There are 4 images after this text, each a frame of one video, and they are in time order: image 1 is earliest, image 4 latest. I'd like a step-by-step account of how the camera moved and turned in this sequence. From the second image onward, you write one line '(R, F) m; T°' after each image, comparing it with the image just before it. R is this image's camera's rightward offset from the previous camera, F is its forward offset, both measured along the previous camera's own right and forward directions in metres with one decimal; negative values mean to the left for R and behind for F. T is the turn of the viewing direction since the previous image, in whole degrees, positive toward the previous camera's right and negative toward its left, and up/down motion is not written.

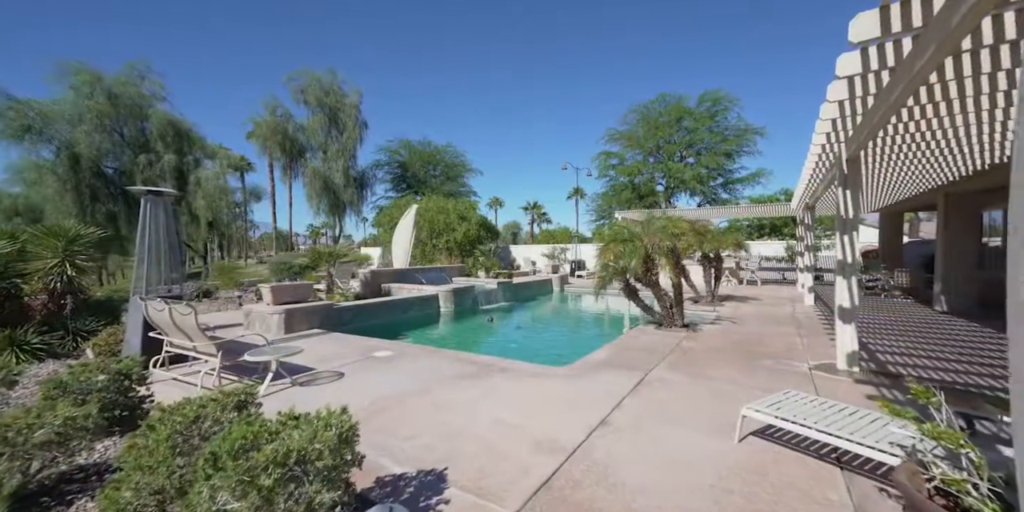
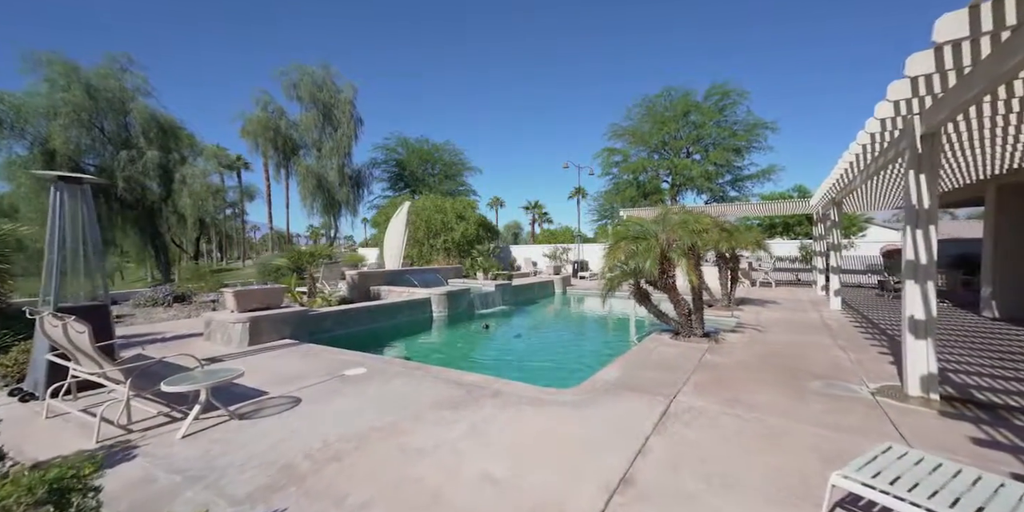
(+0.1, +0.9) m; 0°
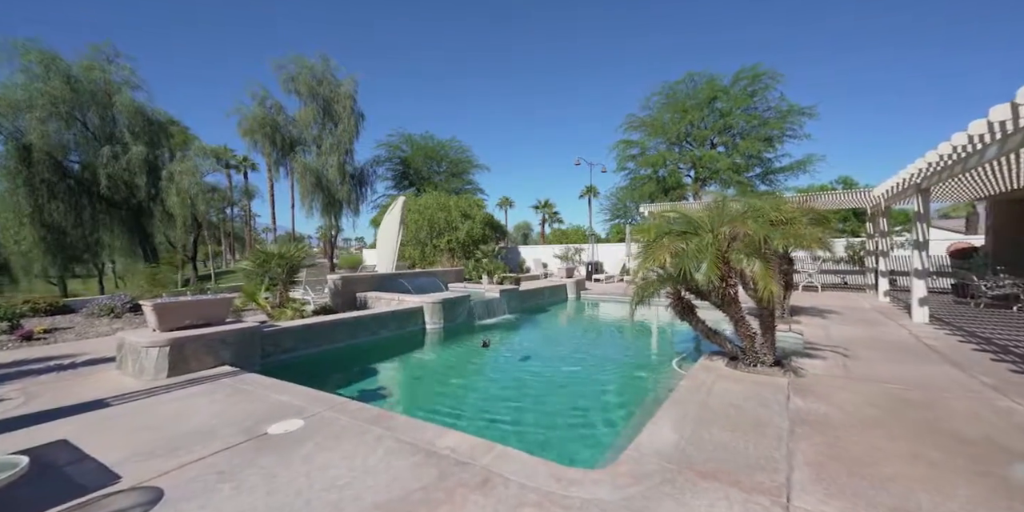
(+0.1, +1.6) m; -1°
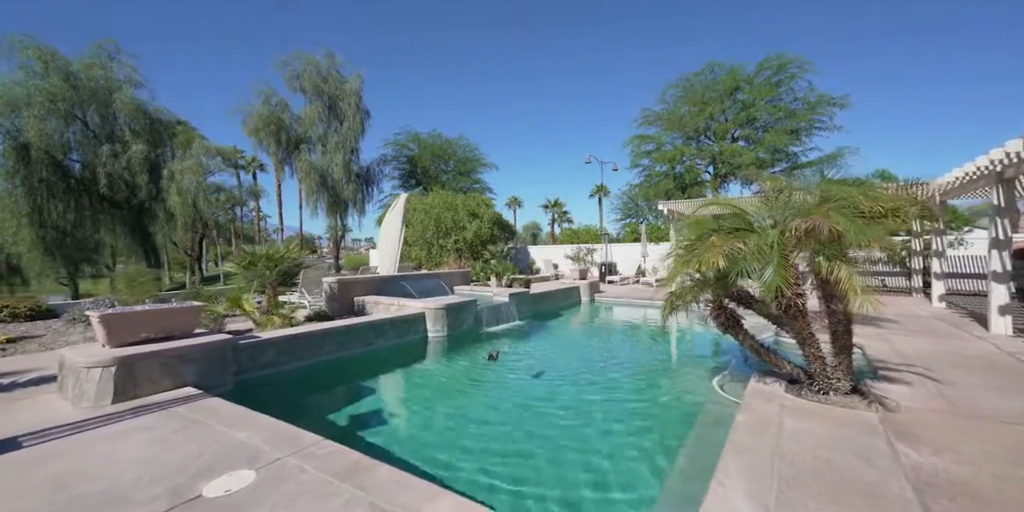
(0.0, +0.9) m; -1°
